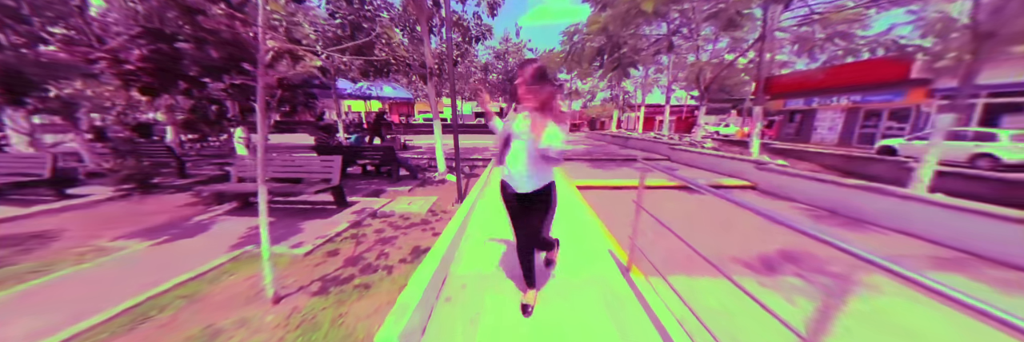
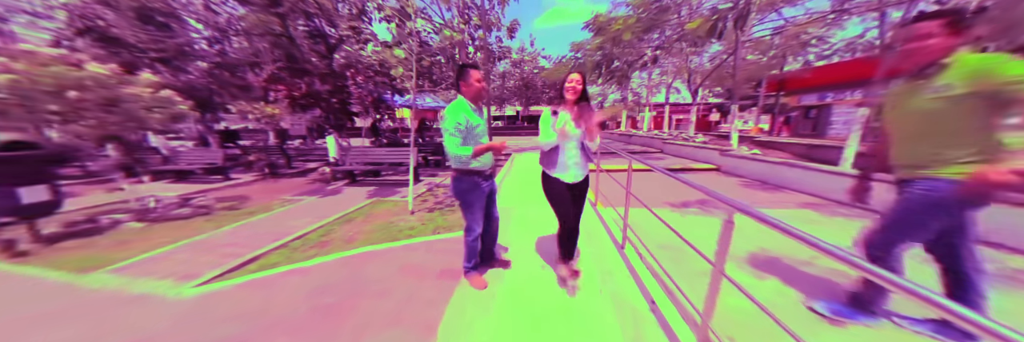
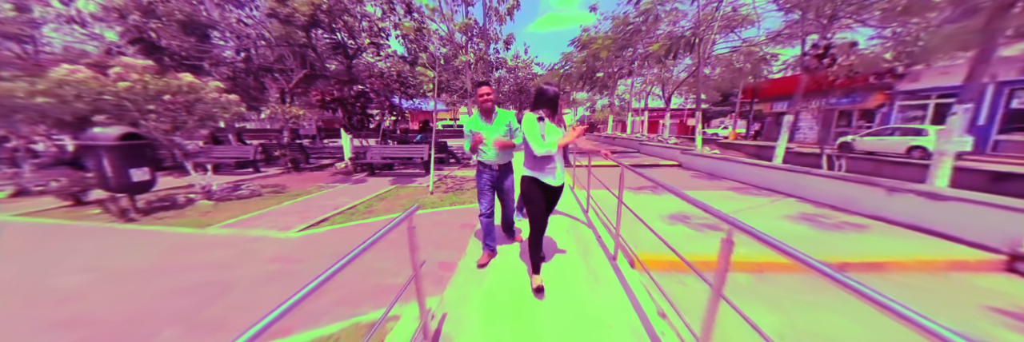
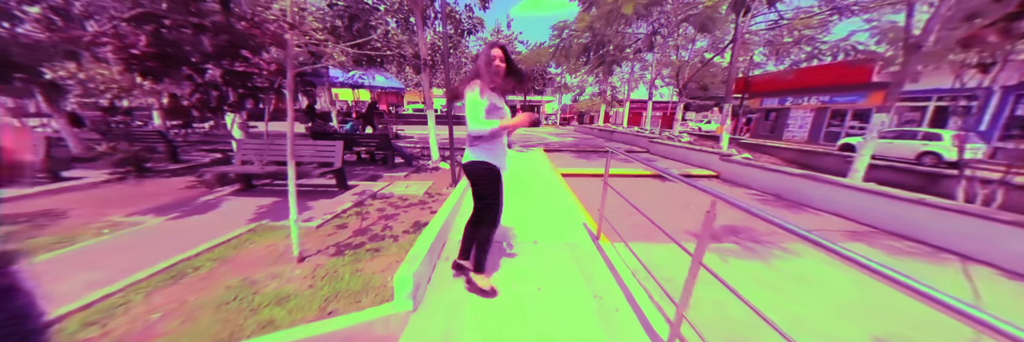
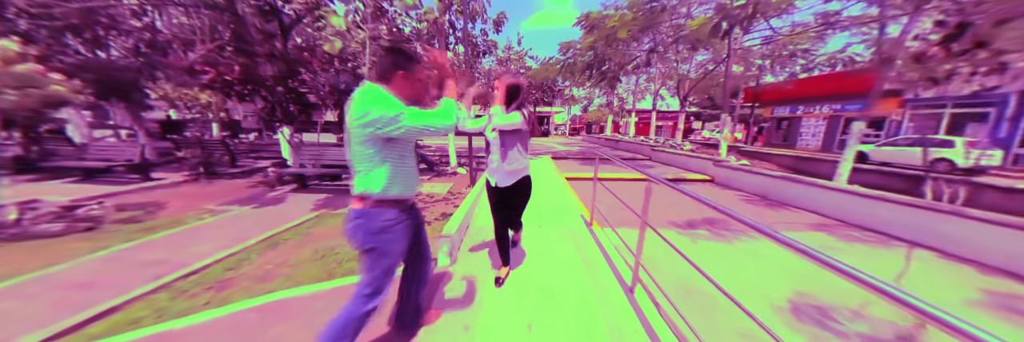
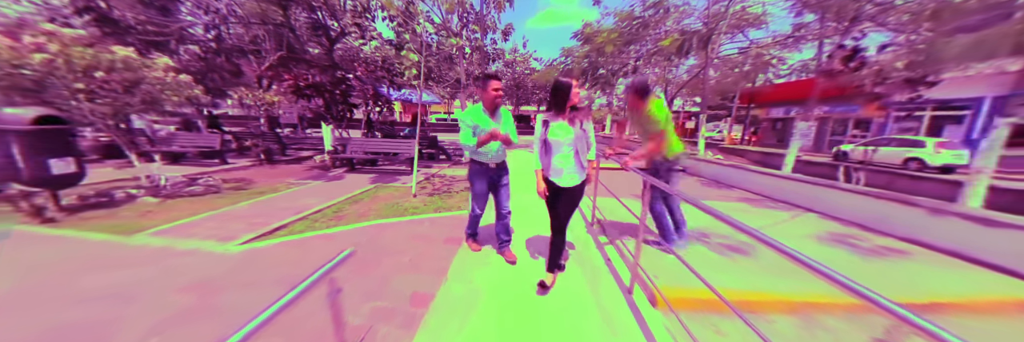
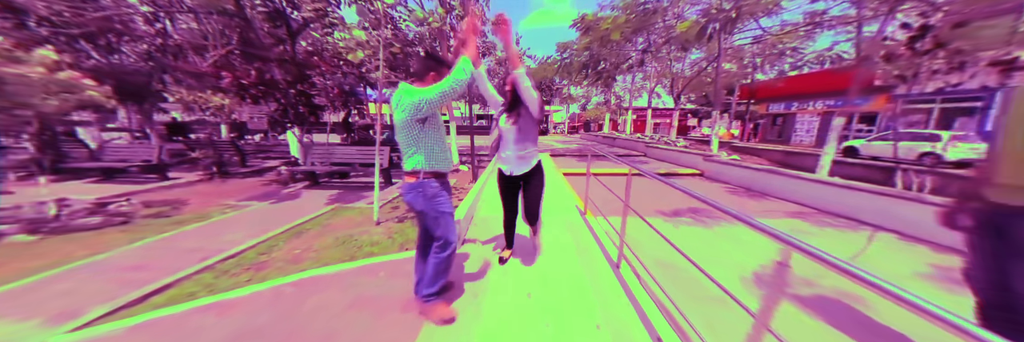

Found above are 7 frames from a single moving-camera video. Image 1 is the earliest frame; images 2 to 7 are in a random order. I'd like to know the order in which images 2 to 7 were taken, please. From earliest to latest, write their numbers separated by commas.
4, 5, 7, 2, 6, 3
